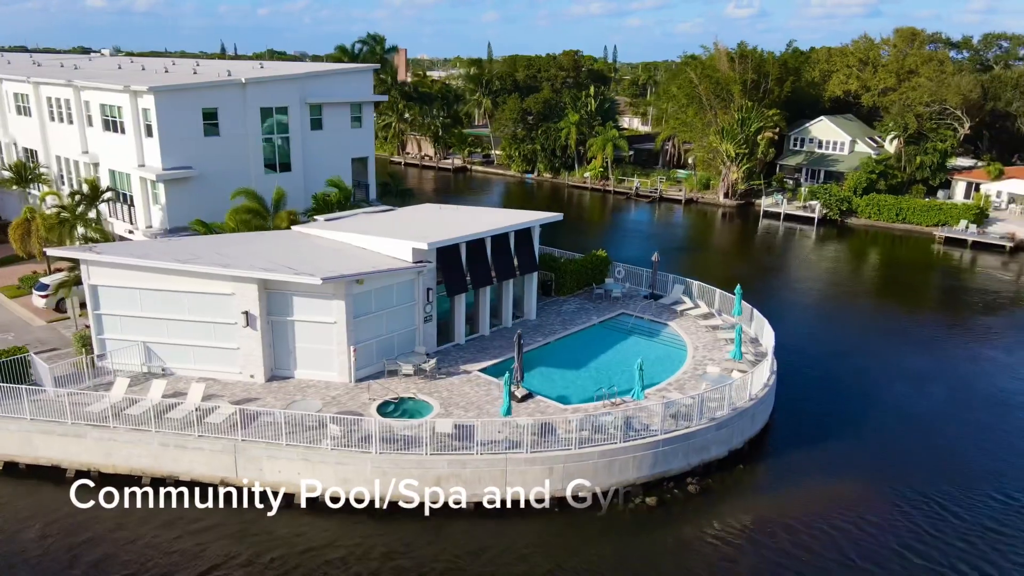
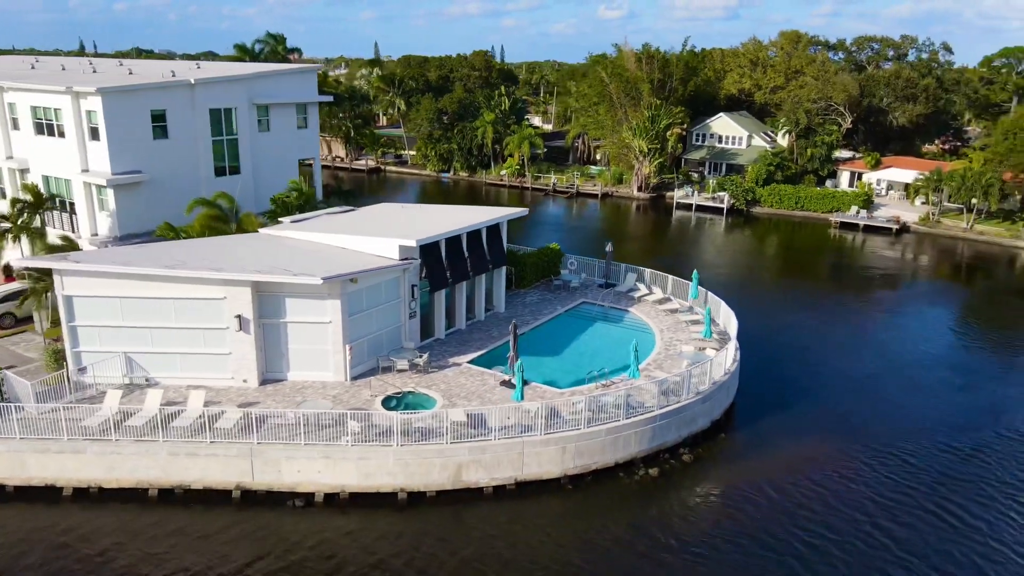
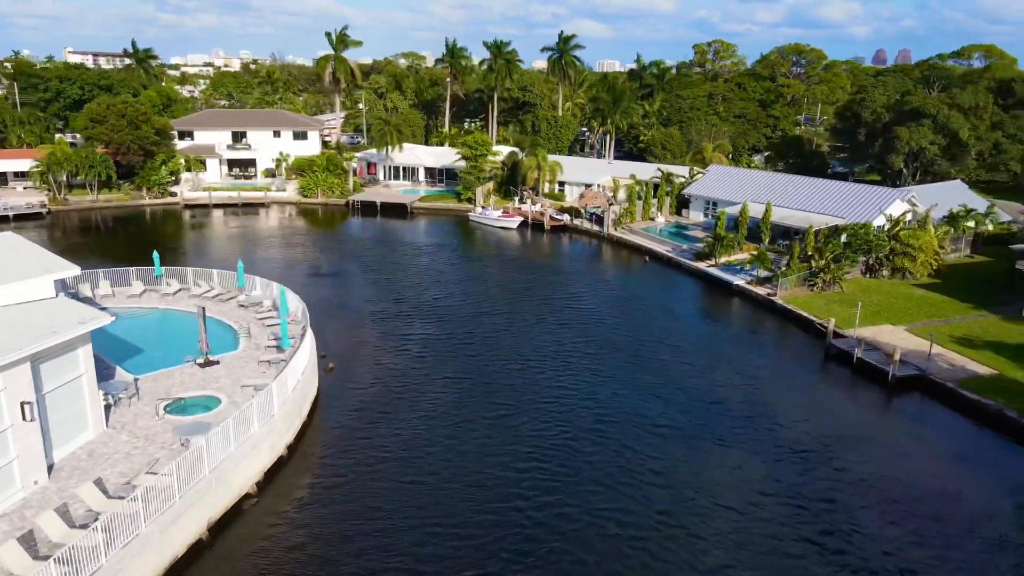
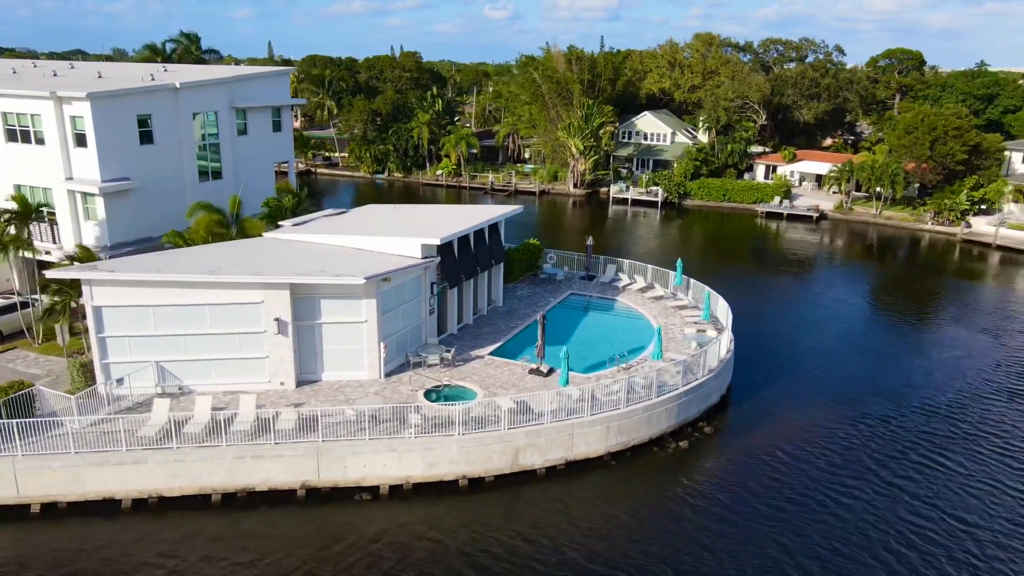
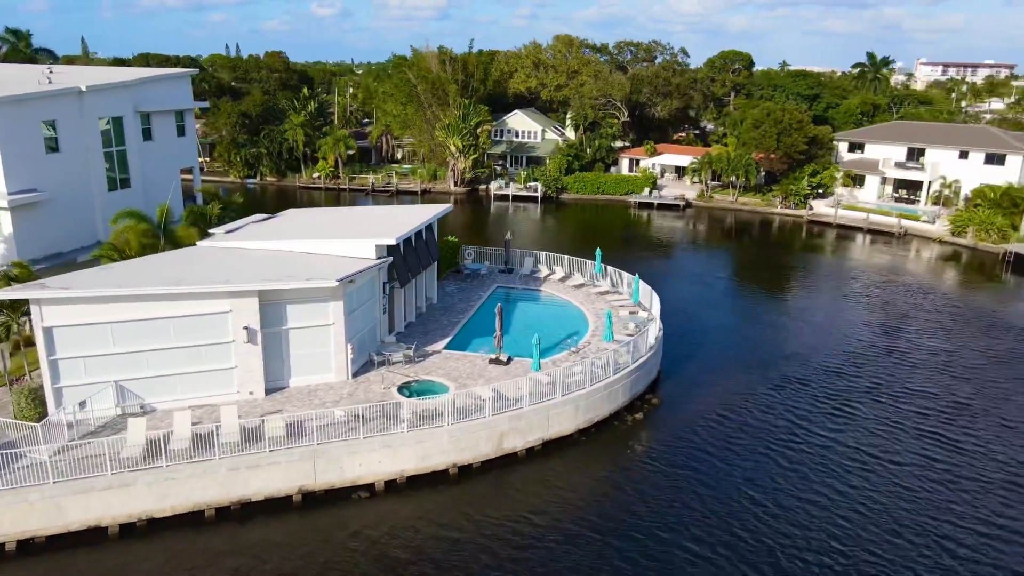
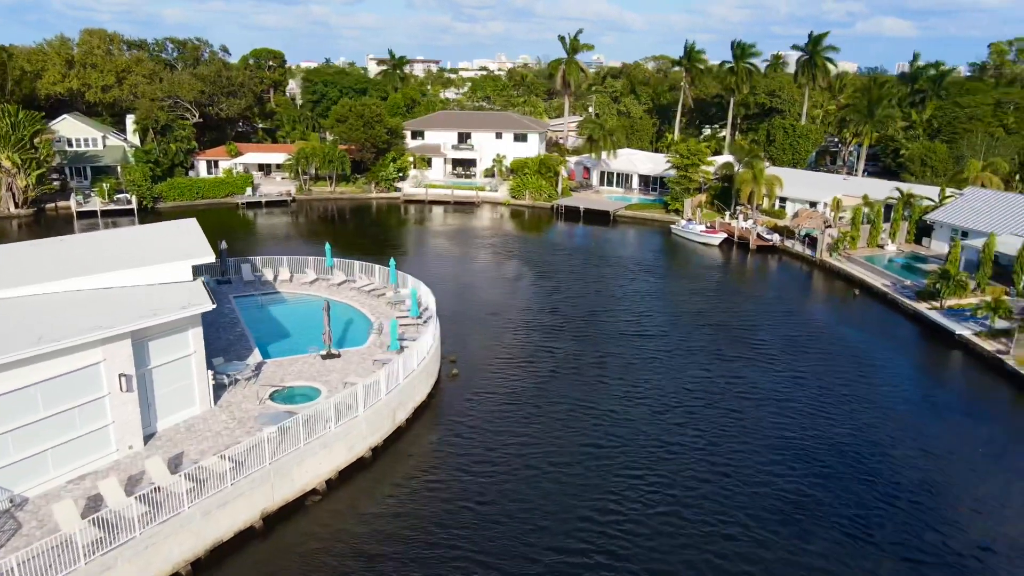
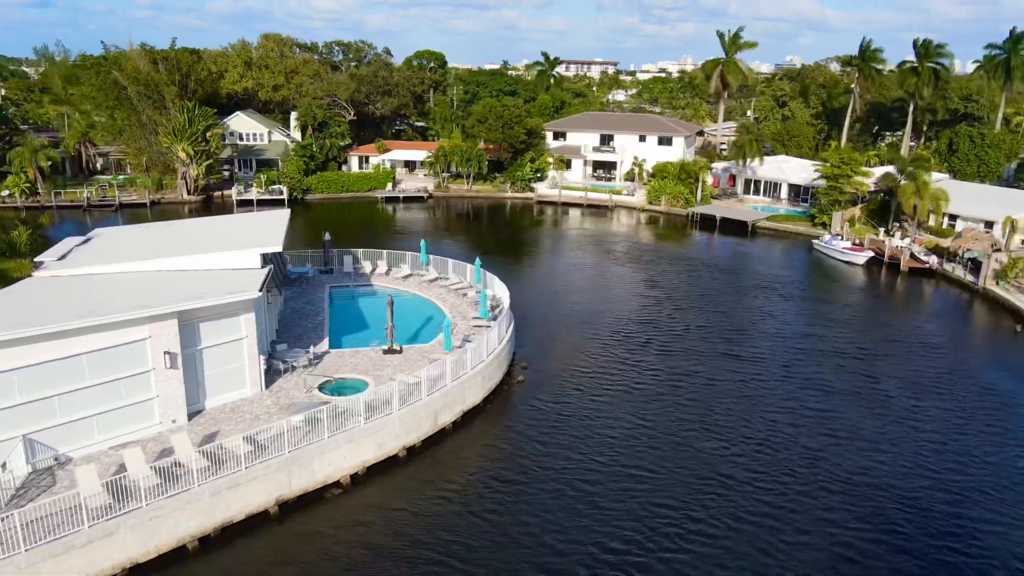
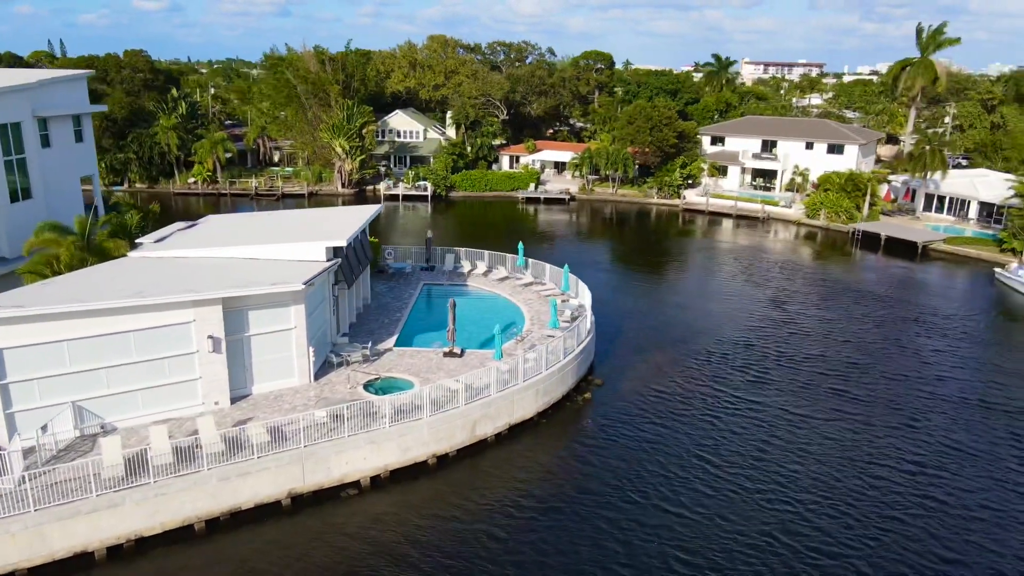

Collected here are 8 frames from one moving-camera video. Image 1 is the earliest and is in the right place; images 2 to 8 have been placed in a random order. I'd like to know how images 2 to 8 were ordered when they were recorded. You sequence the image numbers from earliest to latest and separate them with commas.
2, 4, 5, 8, 7, 6, 3
